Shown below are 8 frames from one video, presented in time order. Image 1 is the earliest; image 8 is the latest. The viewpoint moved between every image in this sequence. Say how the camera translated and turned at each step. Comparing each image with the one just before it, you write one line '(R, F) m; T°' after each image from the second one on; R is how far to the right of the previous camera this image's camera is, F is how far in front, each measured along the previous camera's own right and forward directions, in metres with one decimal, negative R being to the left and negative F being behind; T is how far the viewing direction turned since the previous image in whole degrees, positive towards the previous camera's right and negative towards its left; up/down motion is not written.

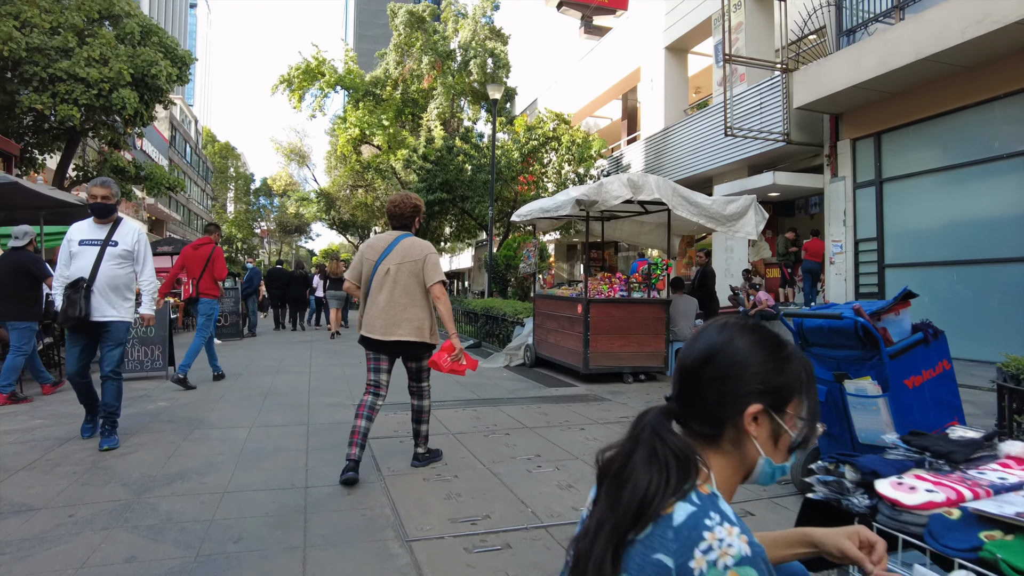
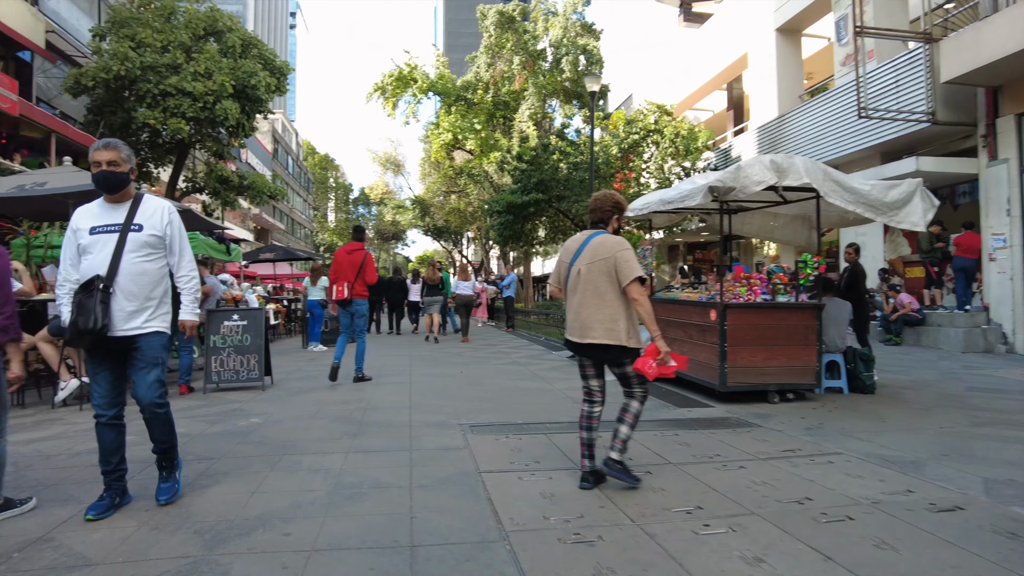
(-0.3, +0.8) m; -8°
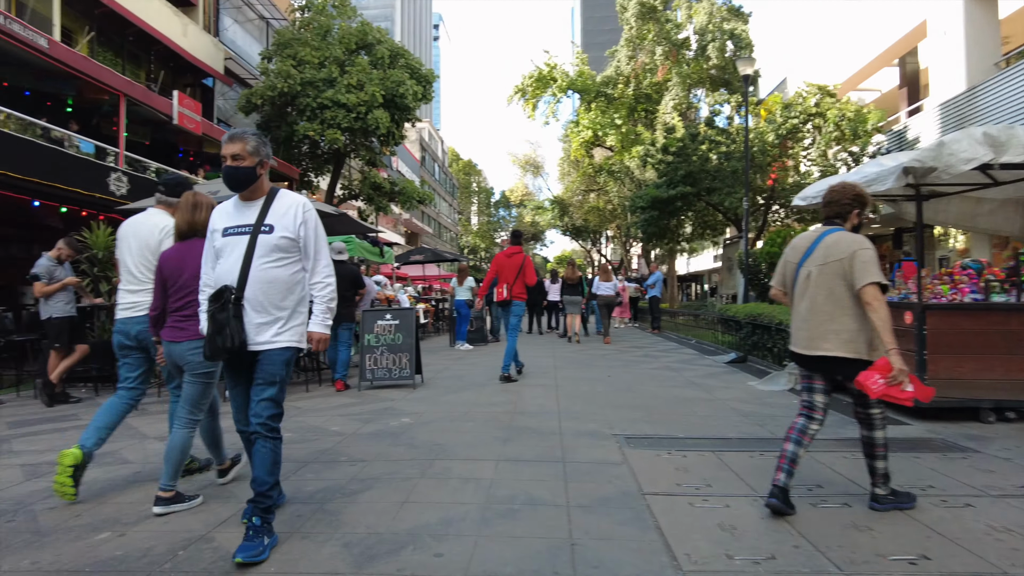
(-0.1, +0.3) m; -12°
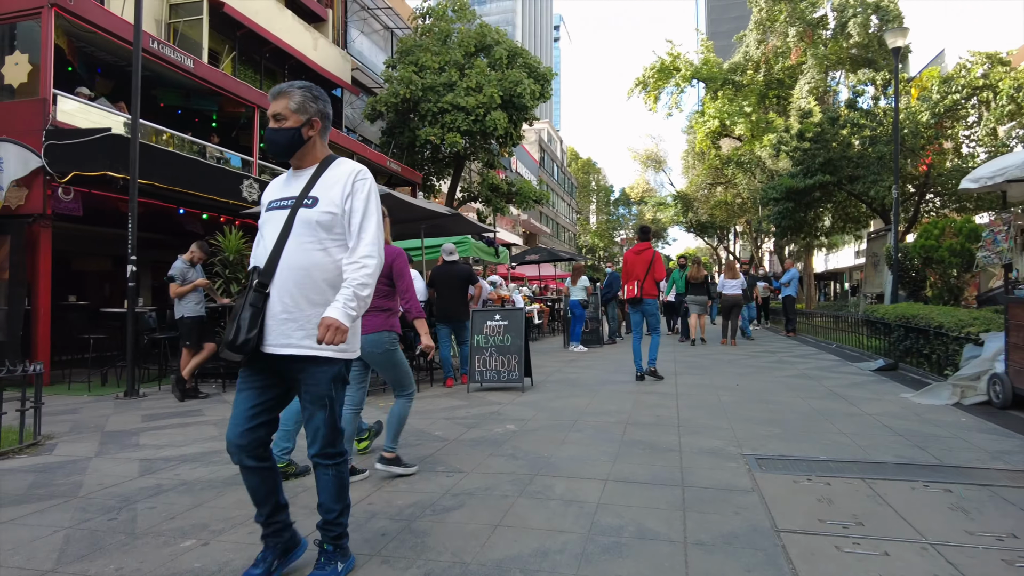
(+0.1, +0.4) m; -10°
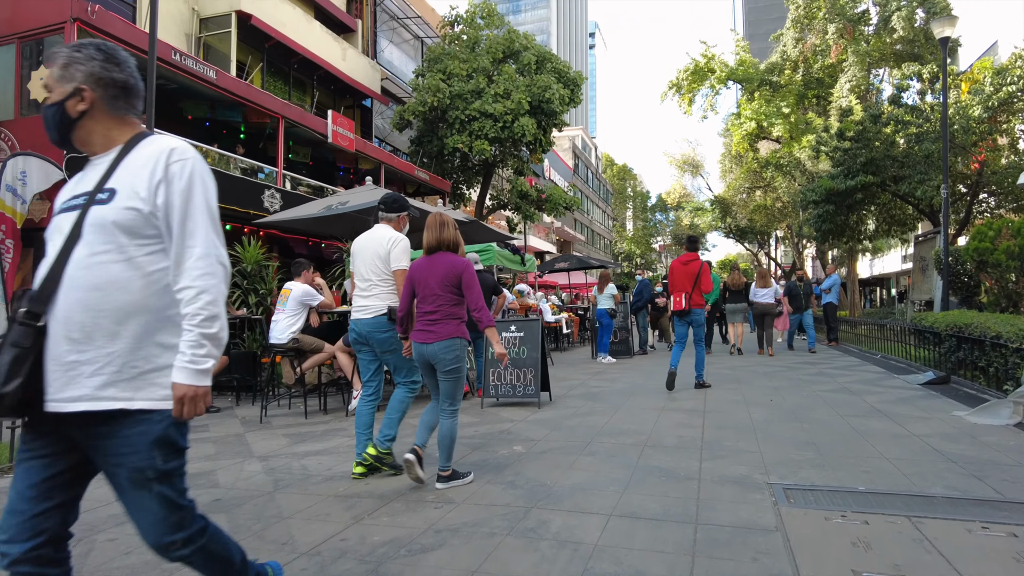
(+0.2, +0.4) m; -3°
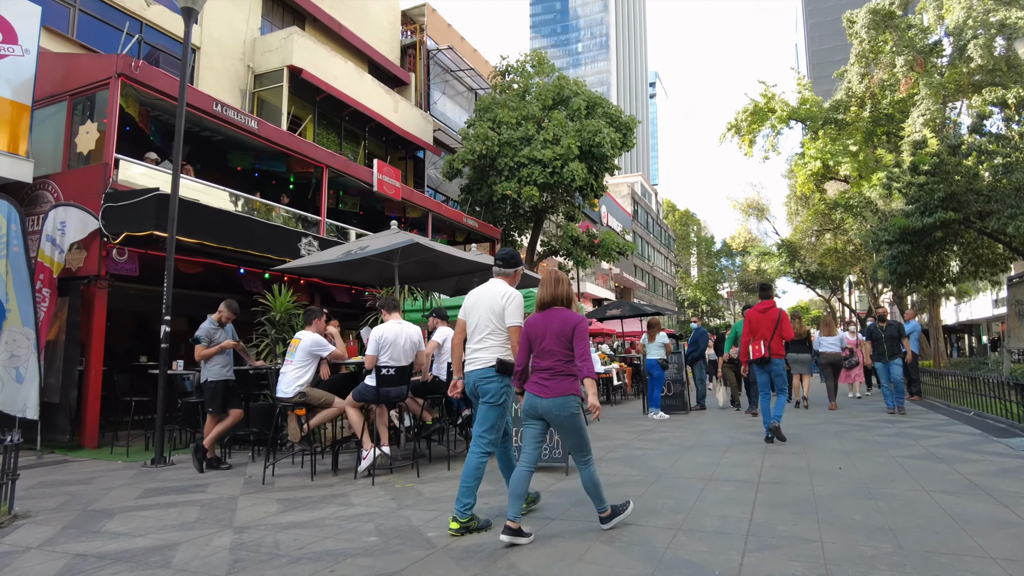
(+0.4, +0.7) m; -5°
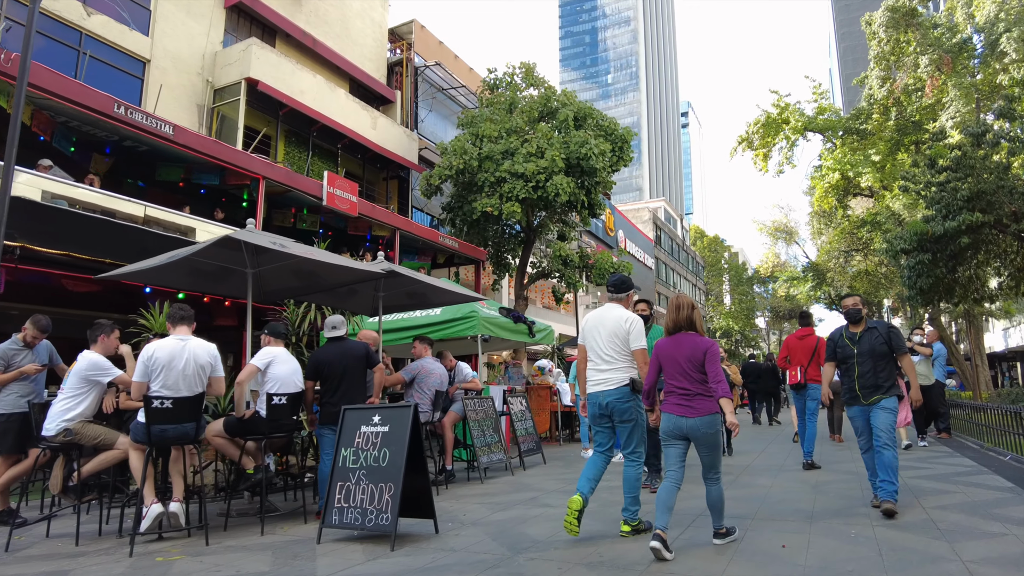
(+1.5, +1.7) m; -3°
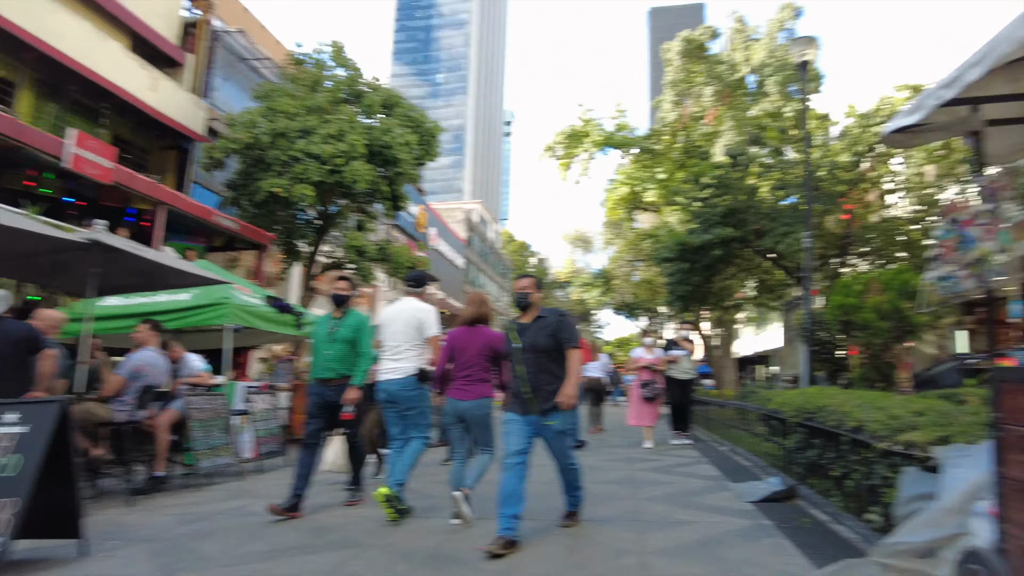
(+0.7, +0.3) m; +15°
